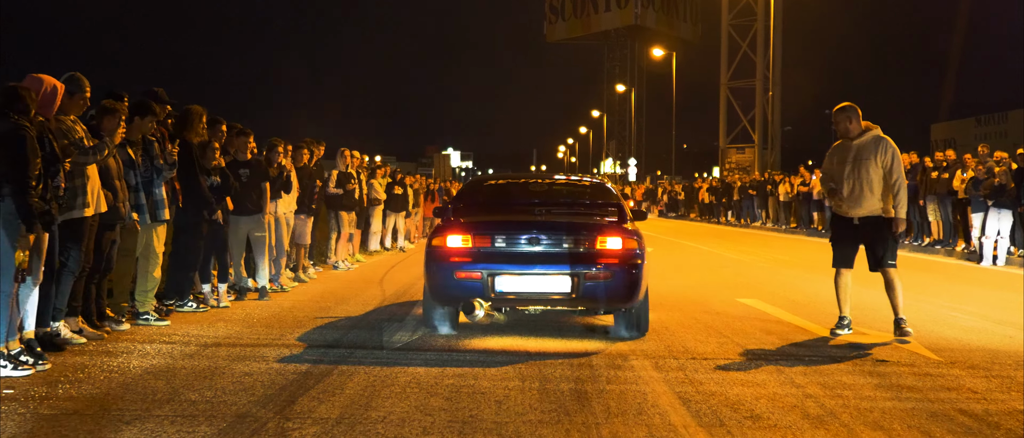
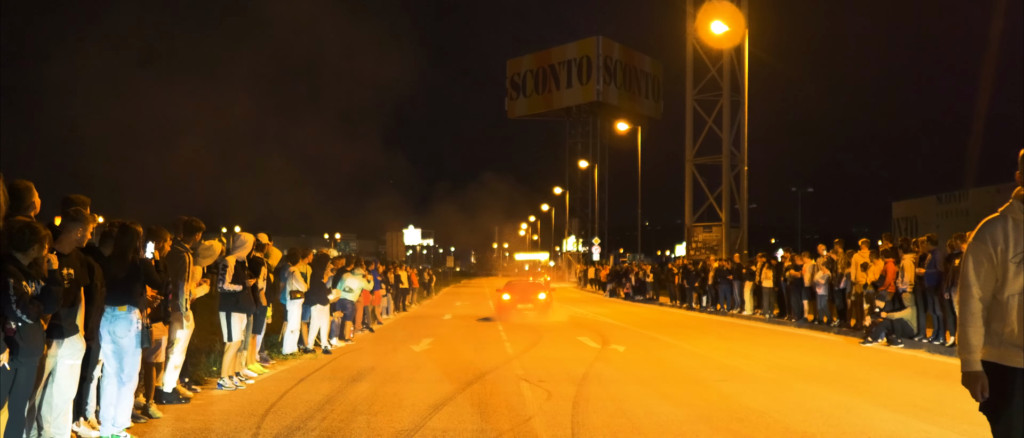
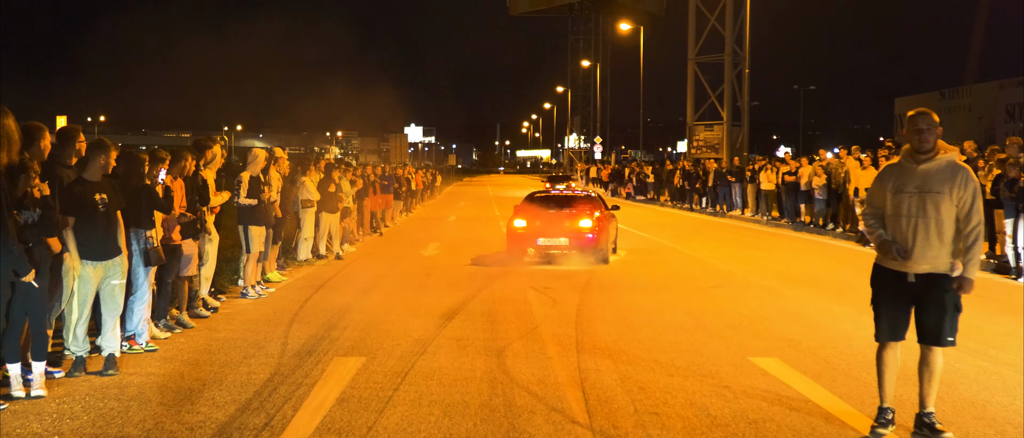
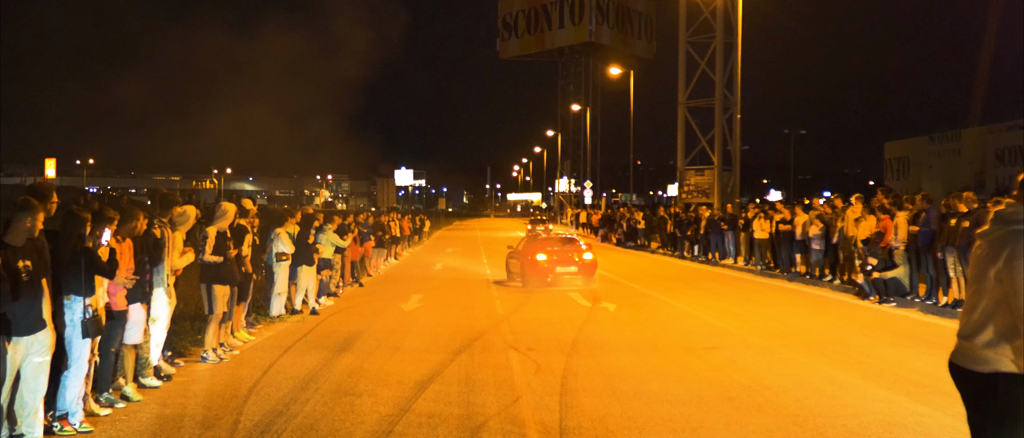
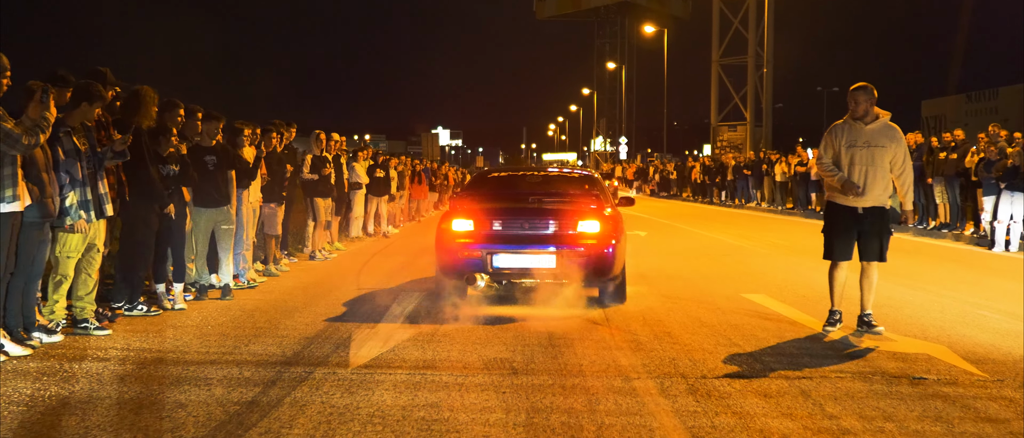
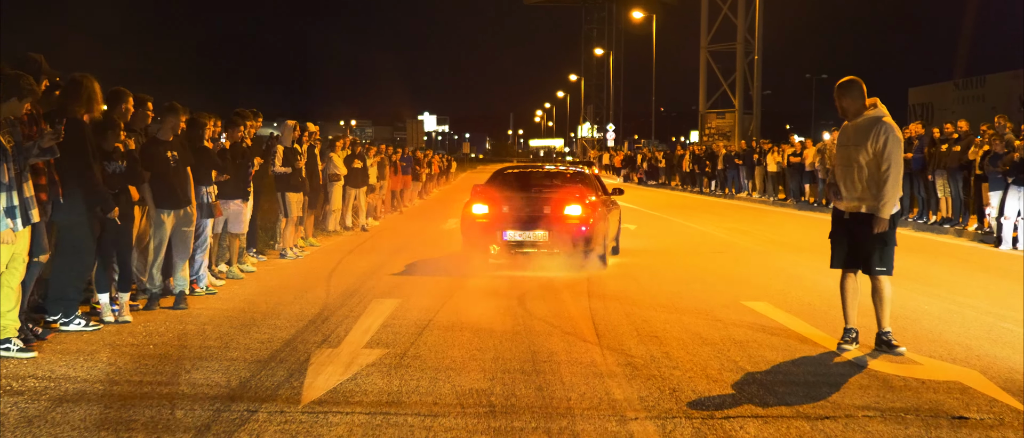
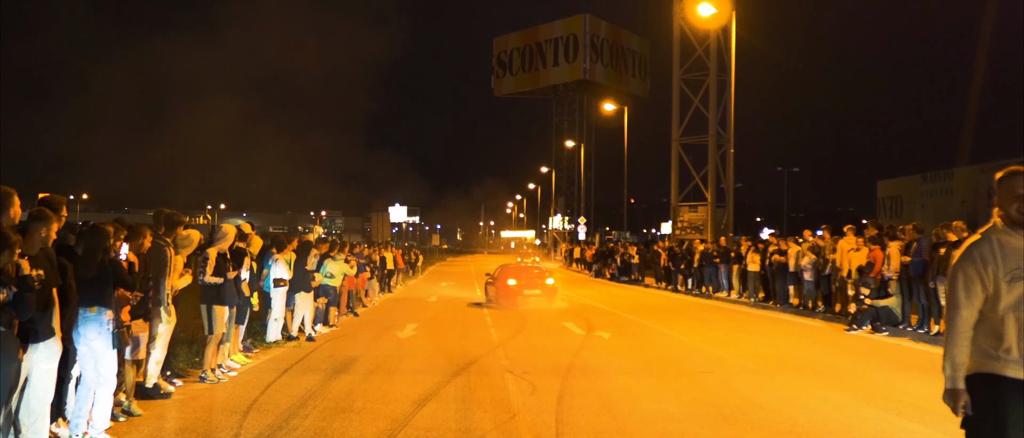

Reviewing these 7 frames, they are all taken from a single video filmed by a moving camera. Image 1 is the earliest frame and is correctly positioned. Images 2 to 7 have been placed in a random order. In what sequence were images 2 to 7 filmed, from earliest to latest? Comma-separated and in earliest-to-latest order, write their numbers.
5, 6, 3, 4, 7, 2
